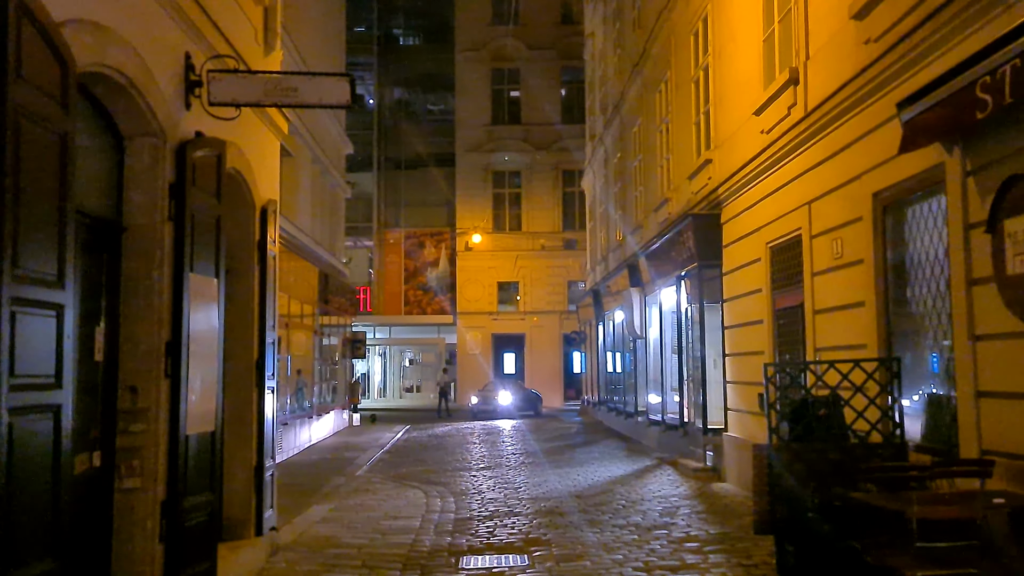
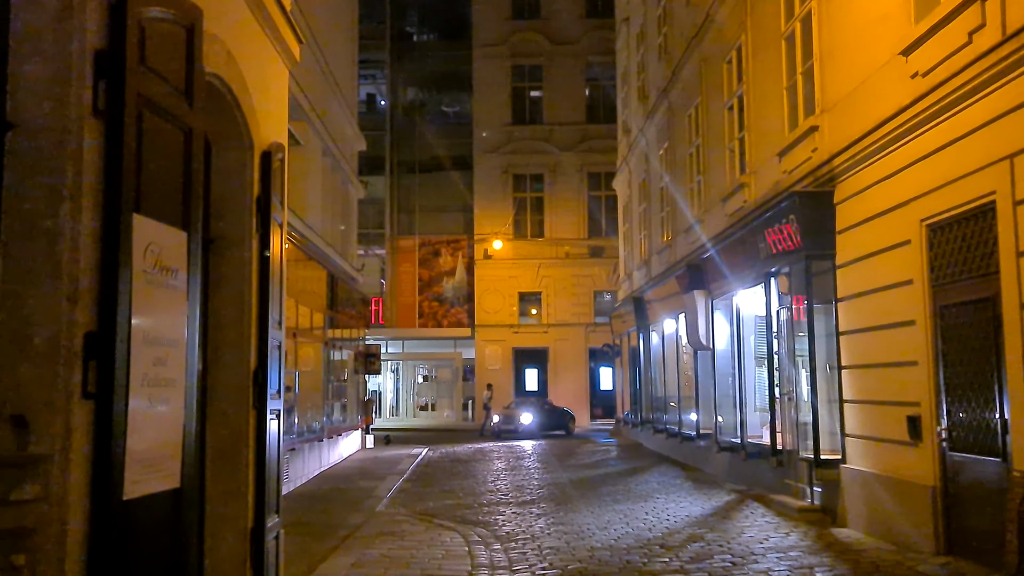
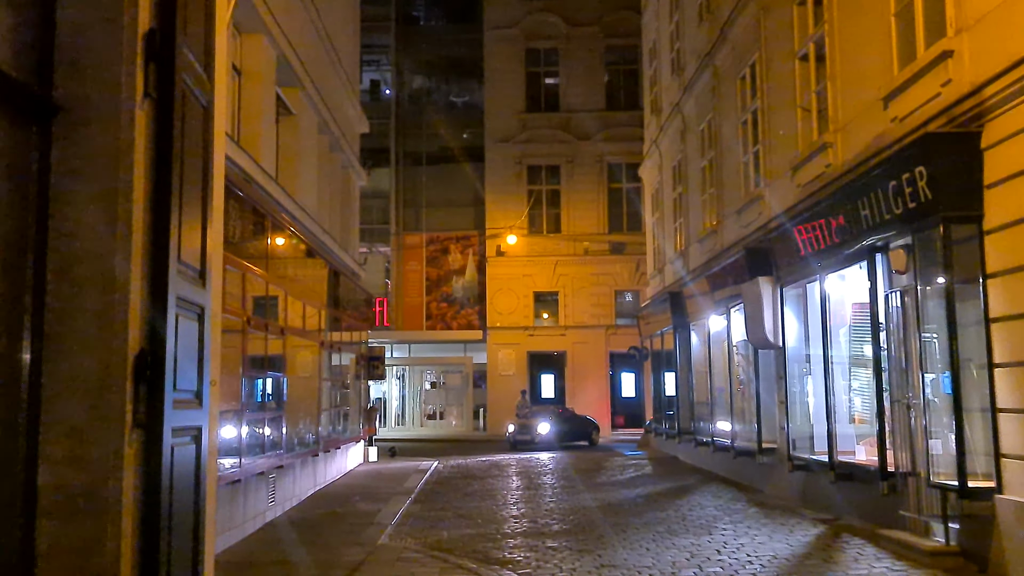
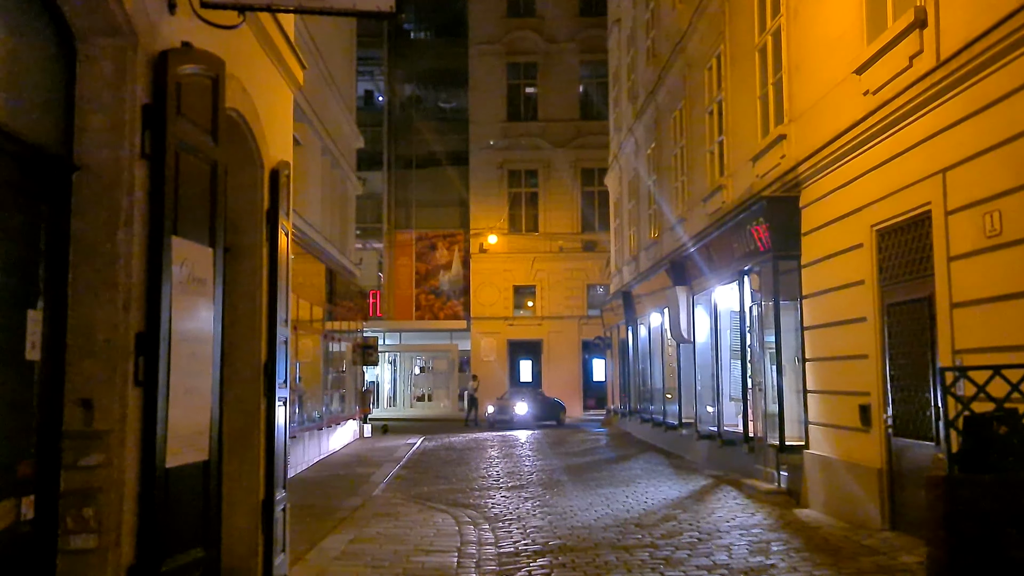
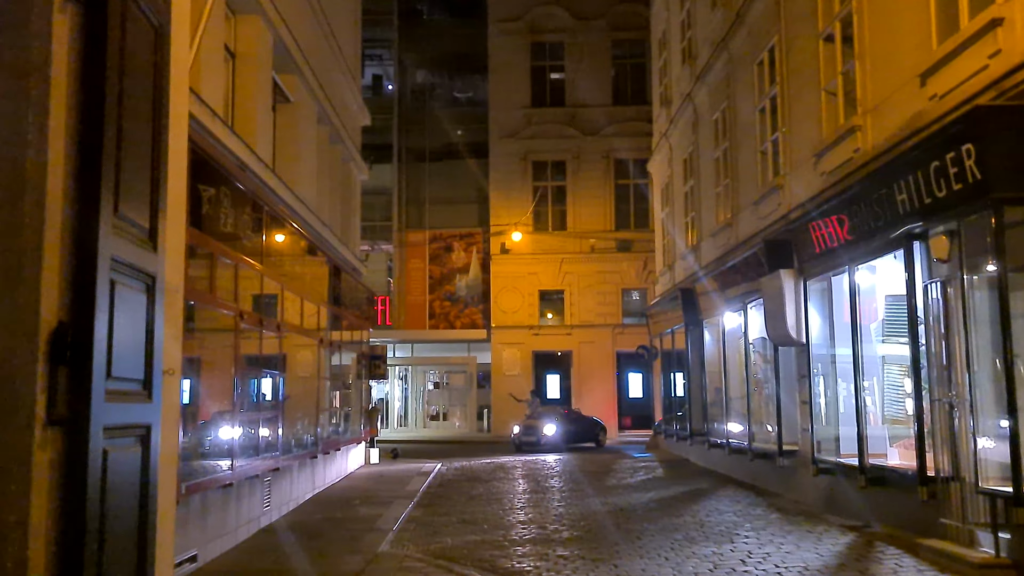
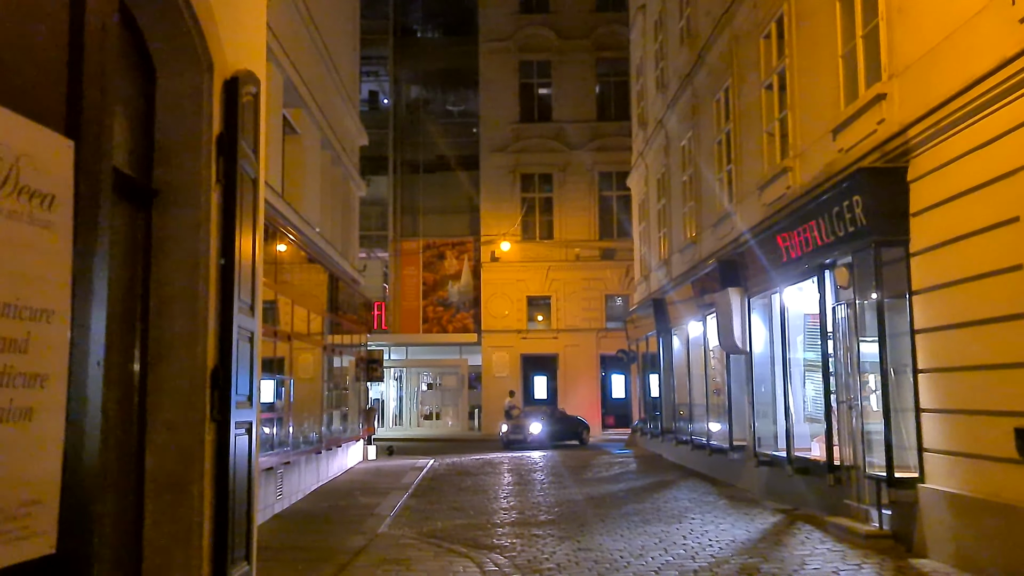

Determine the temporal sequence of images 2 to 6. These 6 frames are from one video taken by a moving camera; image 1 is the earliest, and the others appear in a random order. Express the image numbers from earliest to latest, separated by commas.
4, 2, 6, 3, 5
